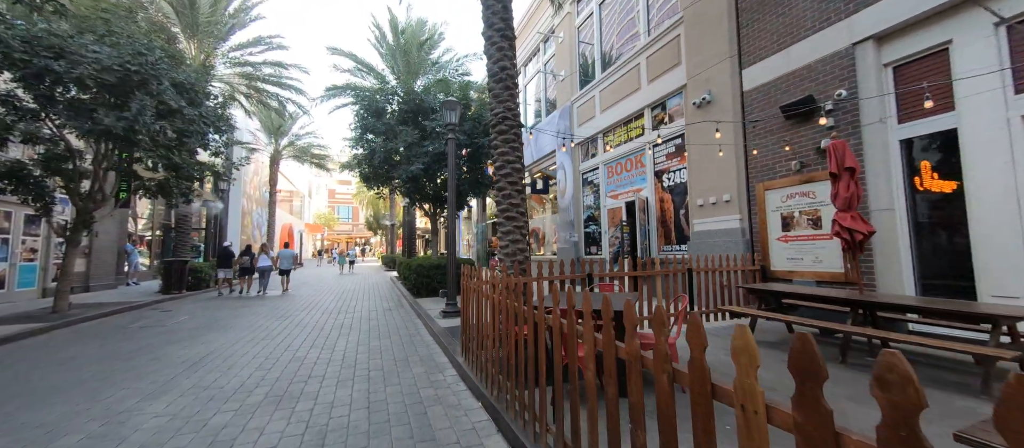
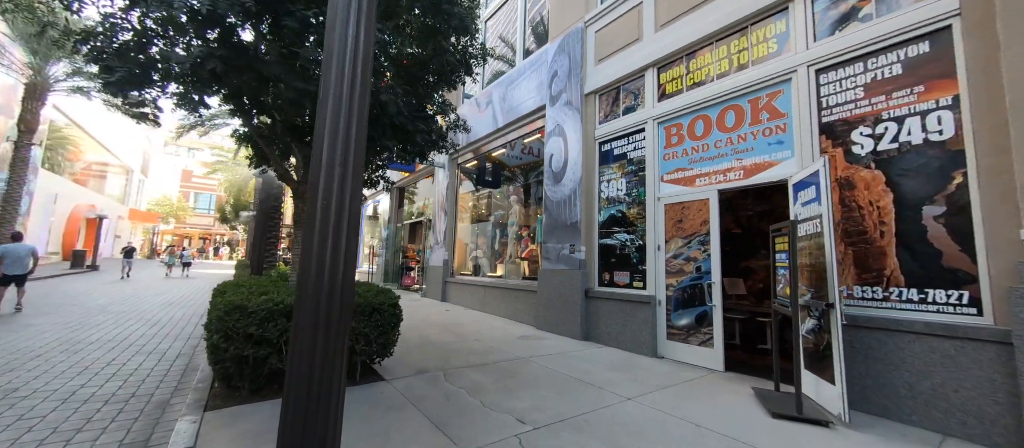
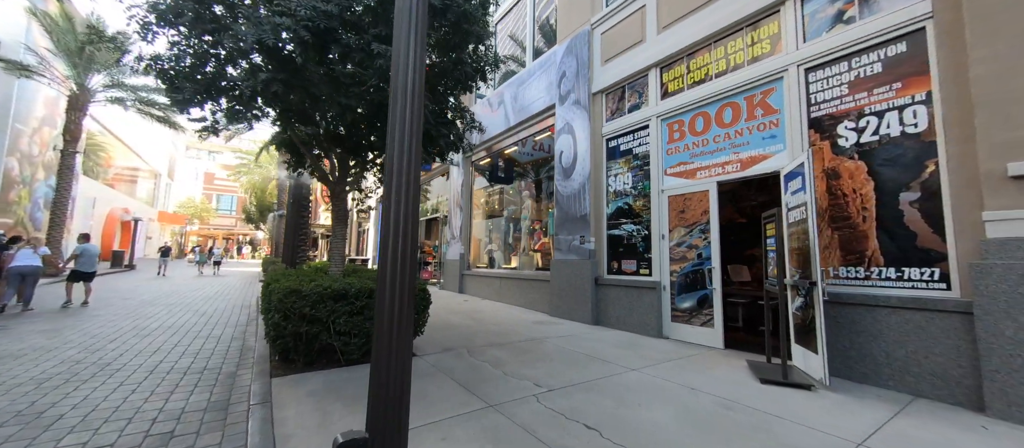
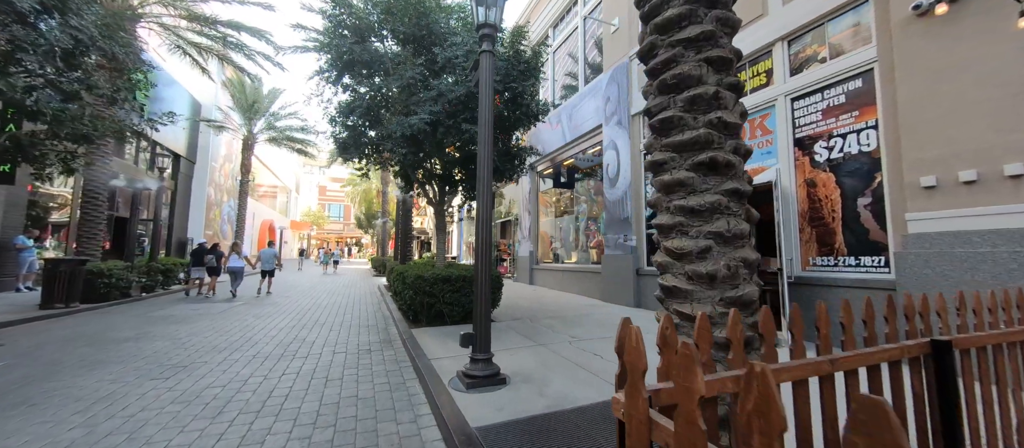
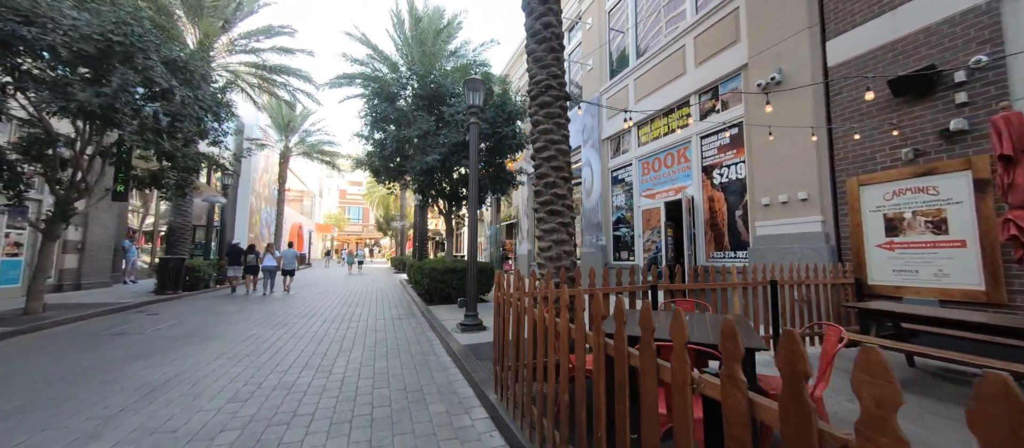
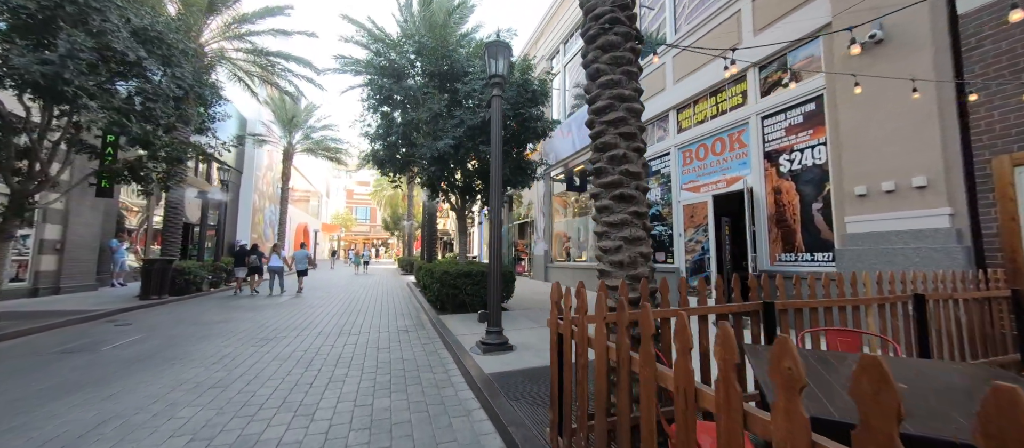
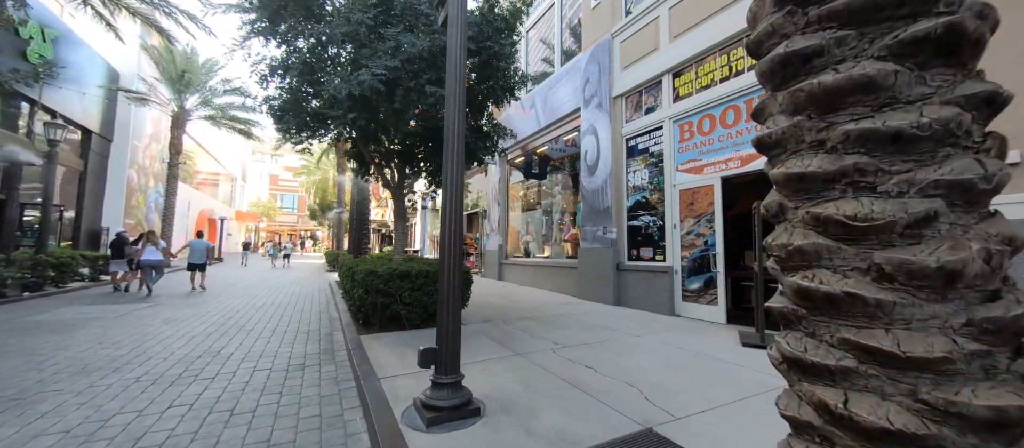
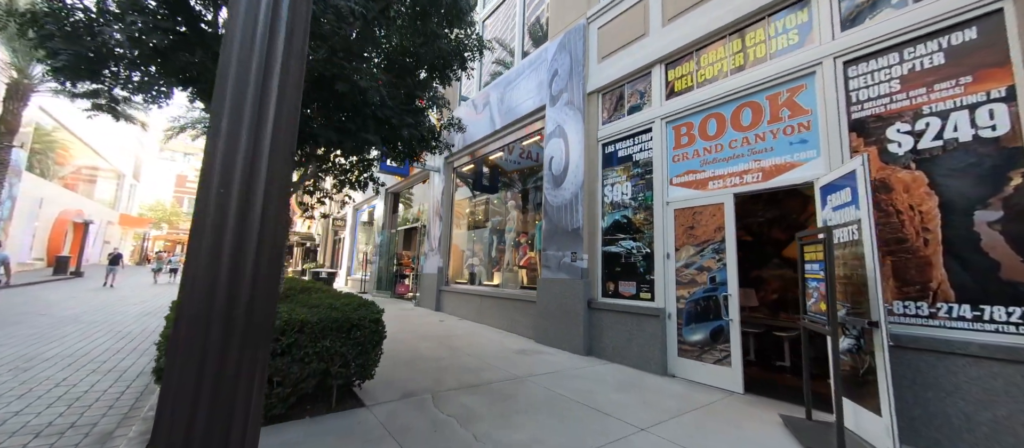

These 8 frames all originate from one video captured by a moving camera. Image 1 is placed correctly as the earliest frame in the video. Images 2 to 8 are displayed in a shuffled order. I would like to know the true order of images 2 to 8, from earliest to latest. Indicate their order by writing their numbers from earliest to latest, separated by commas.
5, 6, 4, 7, 3, 2, 8
